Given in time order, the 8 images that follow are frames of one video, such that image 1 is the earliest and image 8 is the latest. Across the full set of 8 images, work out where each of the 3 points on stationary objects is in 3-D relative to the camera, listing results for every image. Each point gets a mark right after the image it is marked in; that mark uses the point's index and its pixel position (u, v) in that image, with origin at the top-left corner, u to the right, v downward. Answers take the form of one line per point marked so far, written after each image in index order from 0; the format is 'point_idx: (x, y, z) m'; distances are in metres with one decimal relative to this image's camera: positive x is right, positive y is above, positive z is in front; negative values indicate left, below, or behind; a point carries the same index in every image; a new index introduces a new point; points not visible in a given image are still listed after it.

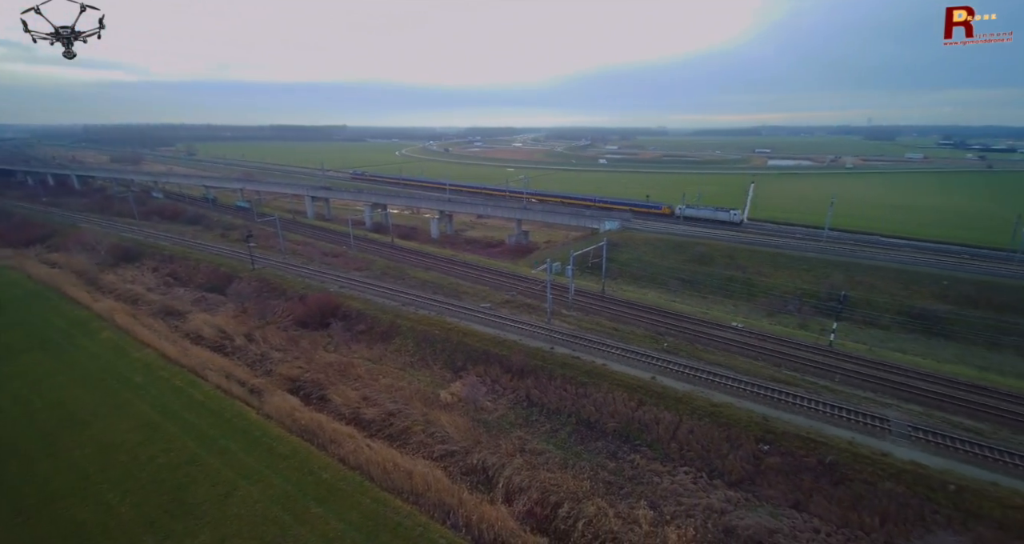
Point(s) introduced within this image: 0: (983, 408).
0: (+17.3, -5.0, +18.3) m
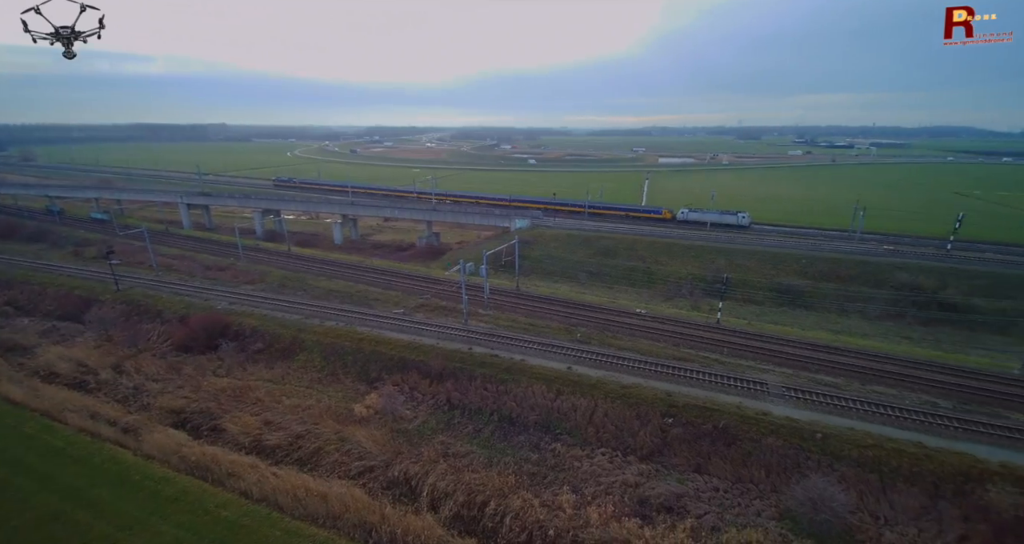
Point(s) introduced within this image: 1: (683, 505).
0: (+14.2, -4.0, +21.9) m
1: (+5.4, -7.8, +17.1) m
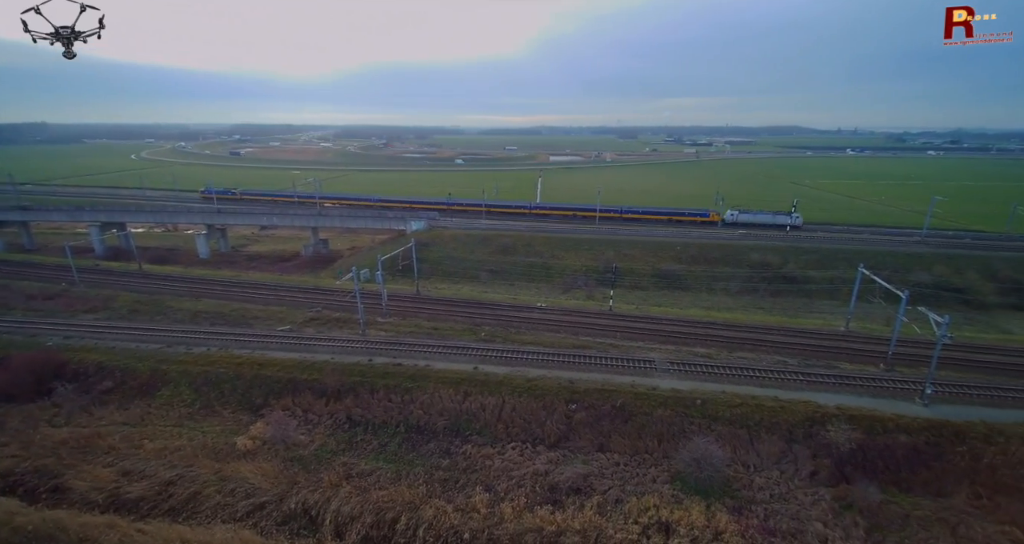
0: (+9.7, -3.2, +24.7) m
1: (+2.6, -7.5, +18.0) m
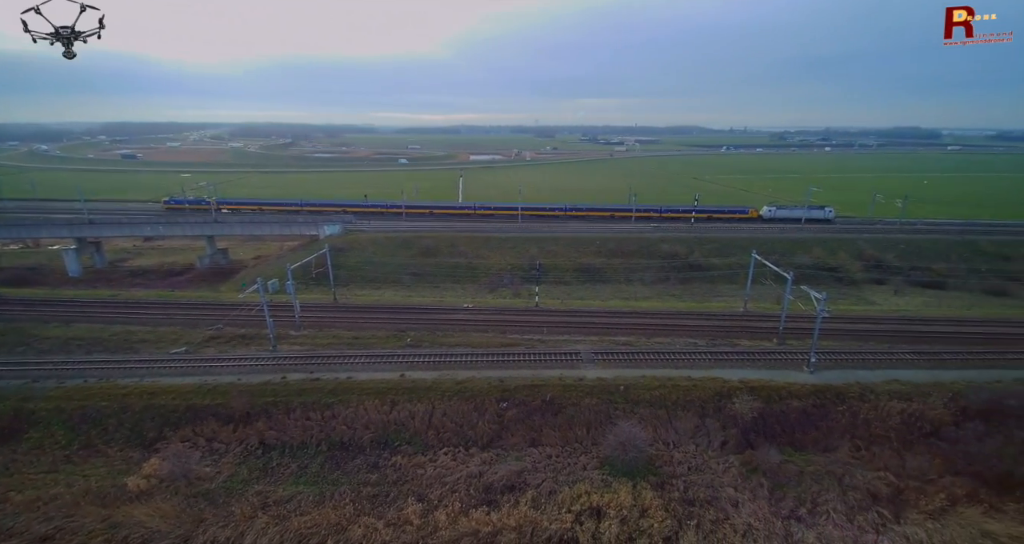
0: (+5.9, -2.8, +25.9) m
1: (+0.4, -7.5, +18.1) m
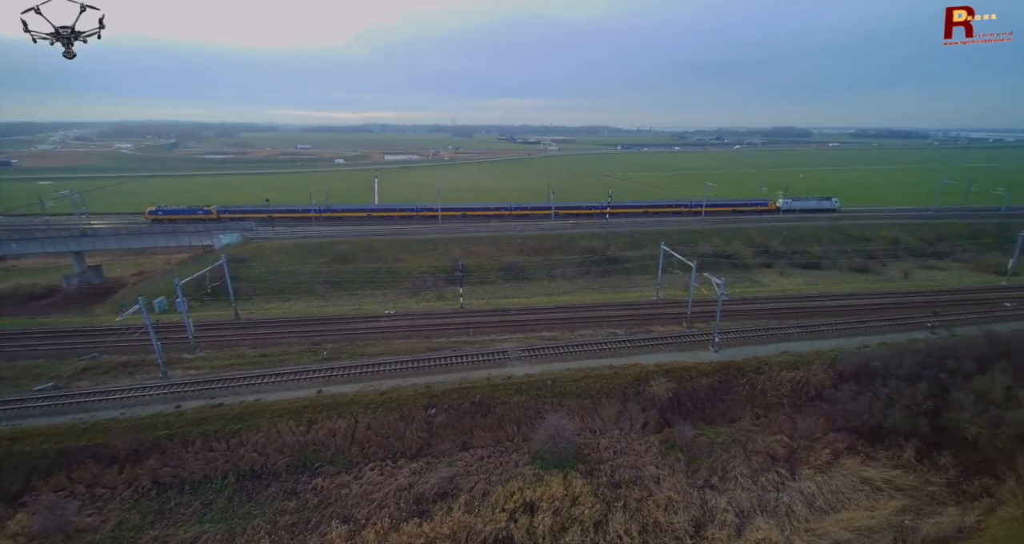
0: (+2.0, -2.6, +26.3) m
1: (-1.9, -7.5, +17.6) m
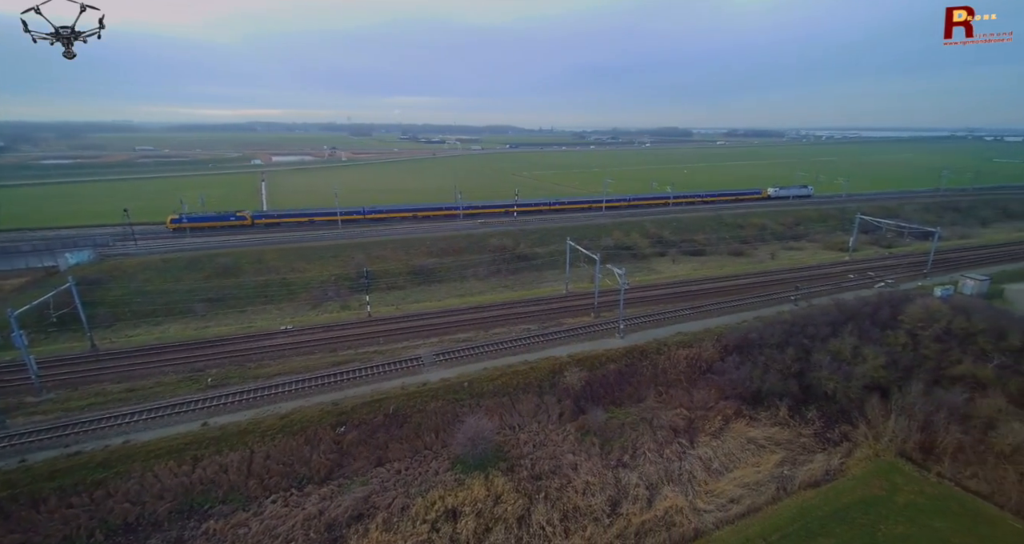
0: (-2.5, -2.6, +25.7) m
1: (-4.5, -7.8, +16.5) m
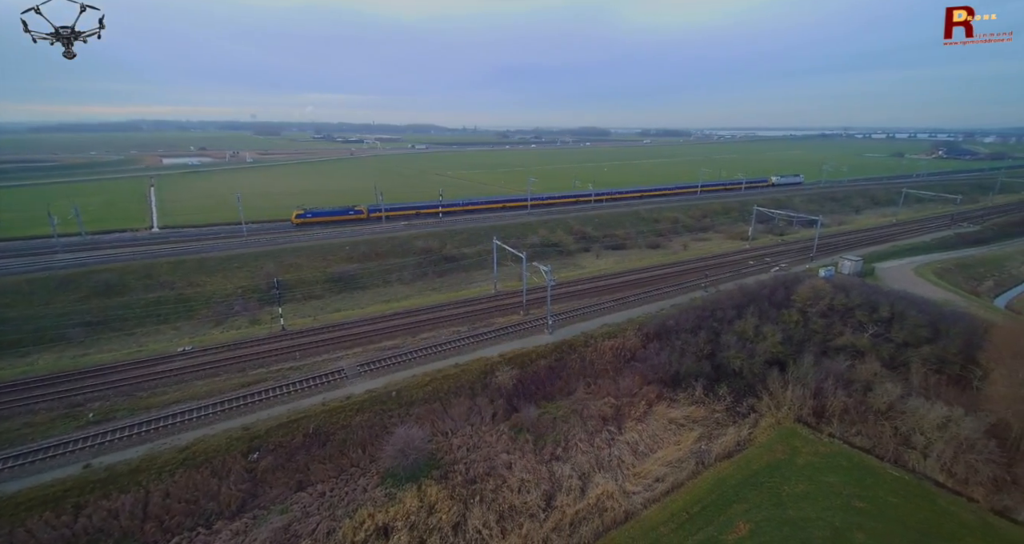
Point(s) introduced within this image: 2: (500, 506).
0: (-6.0, -2.9, +24.6) m
1: (-6.5, -8.1, +15.3) m
2: (-0.4, -7.9, +16.9) m
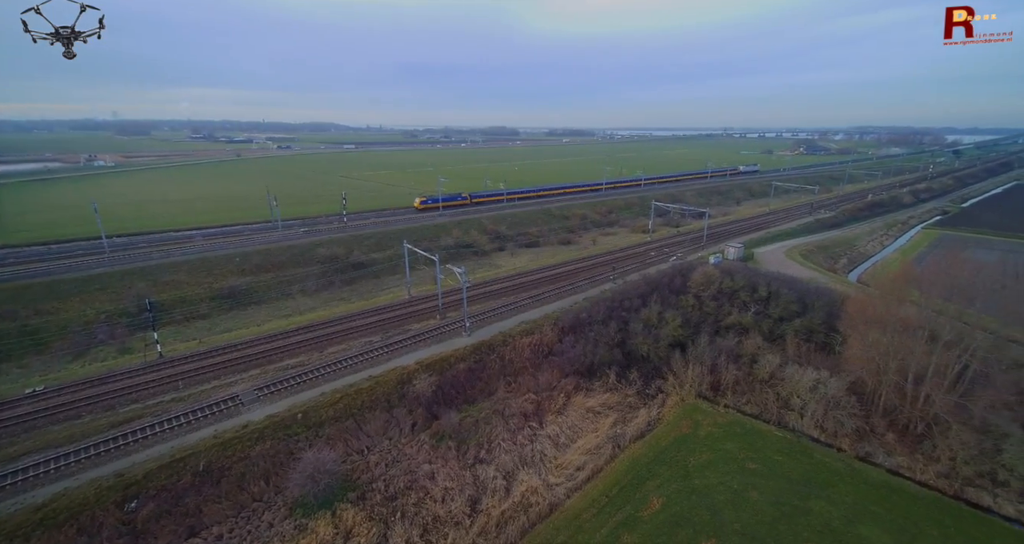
0: (-9.9, -3.4, +22.7) m
1: (-8.6, -8.6, +13.4) m
2: (-2.8, -8.2, +16.0) m
